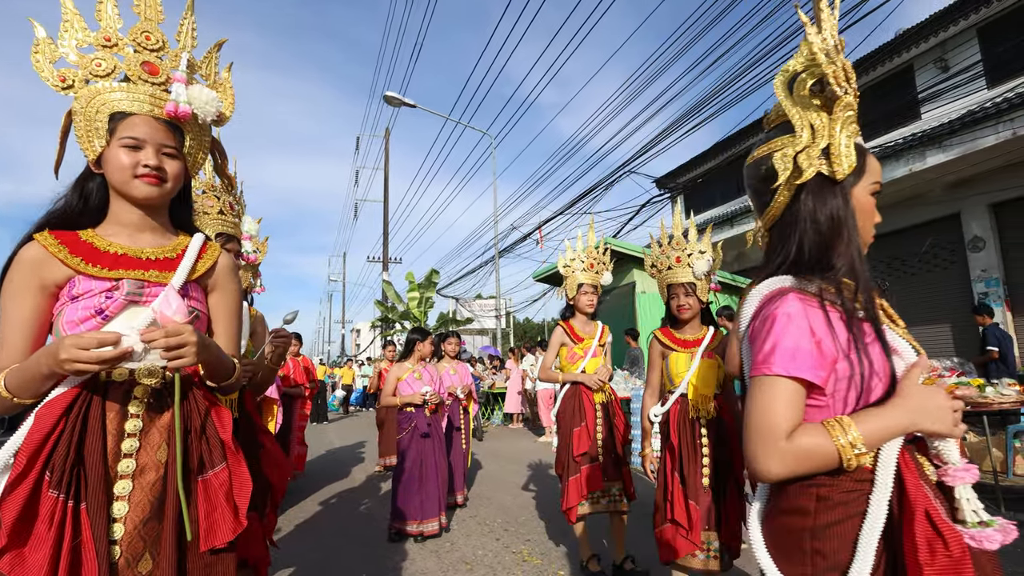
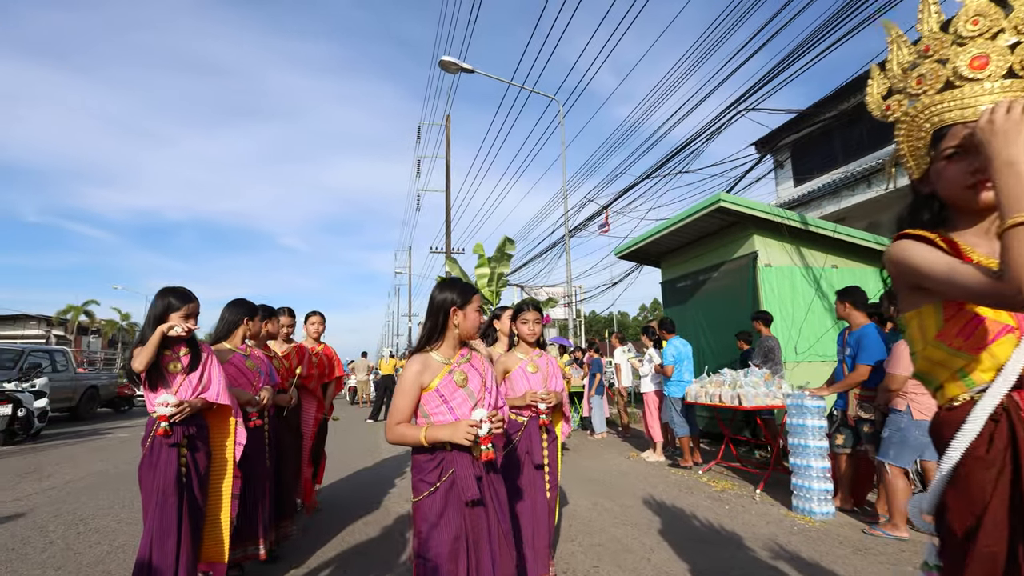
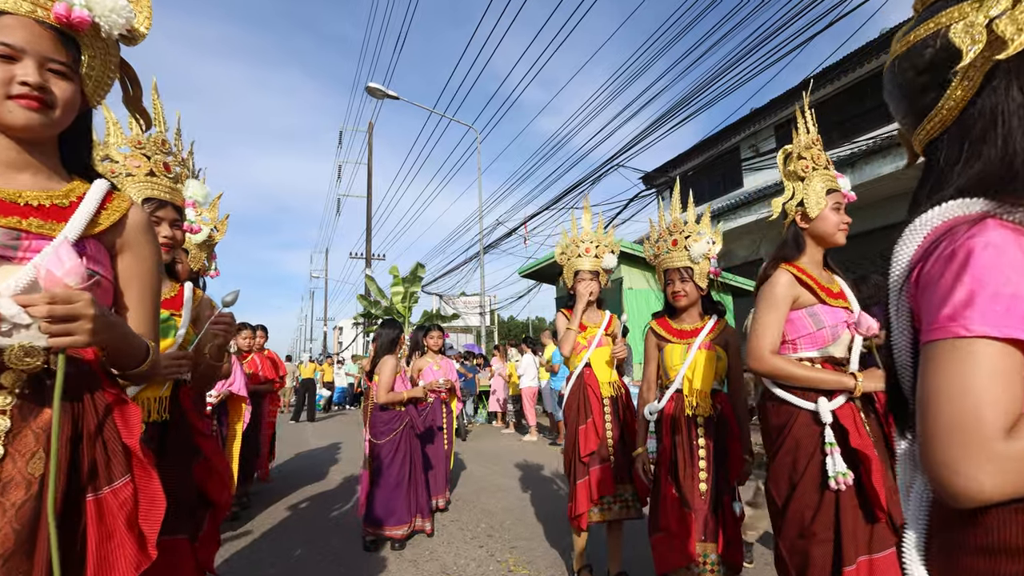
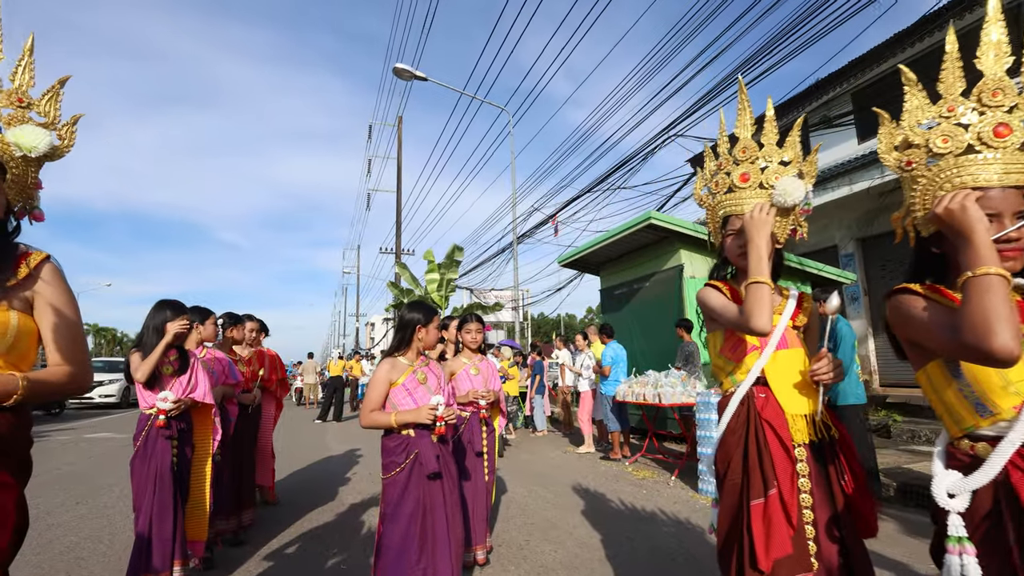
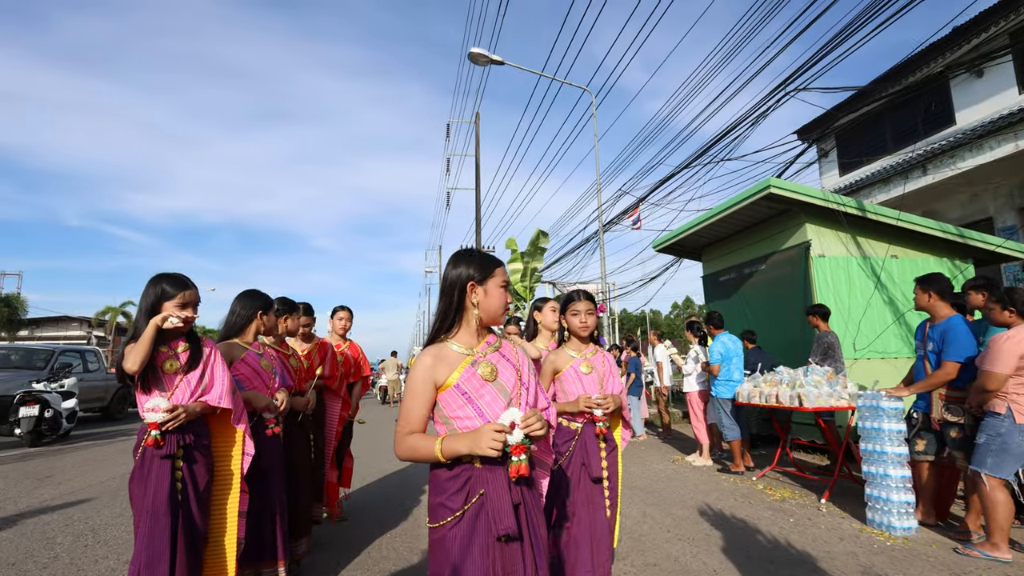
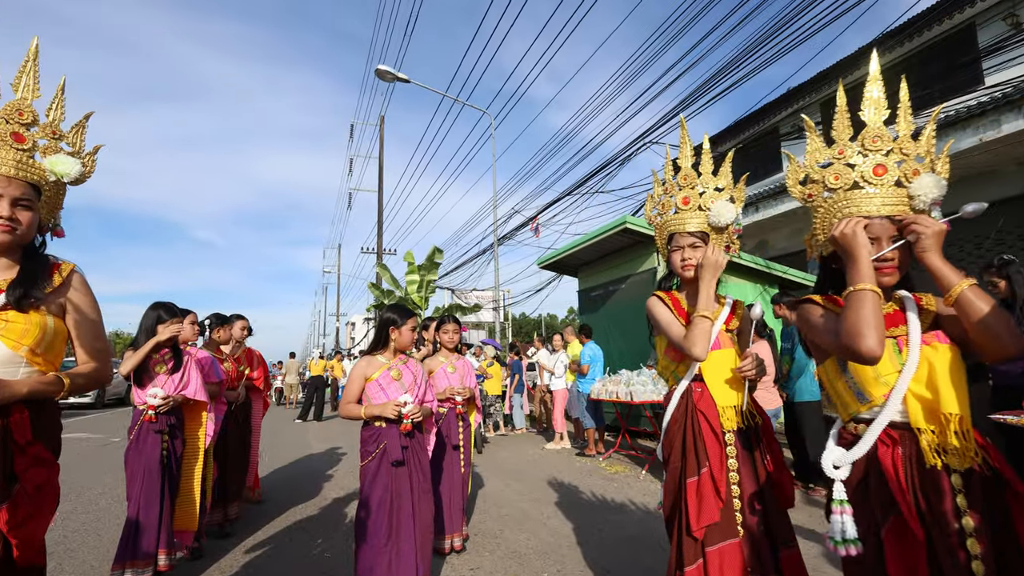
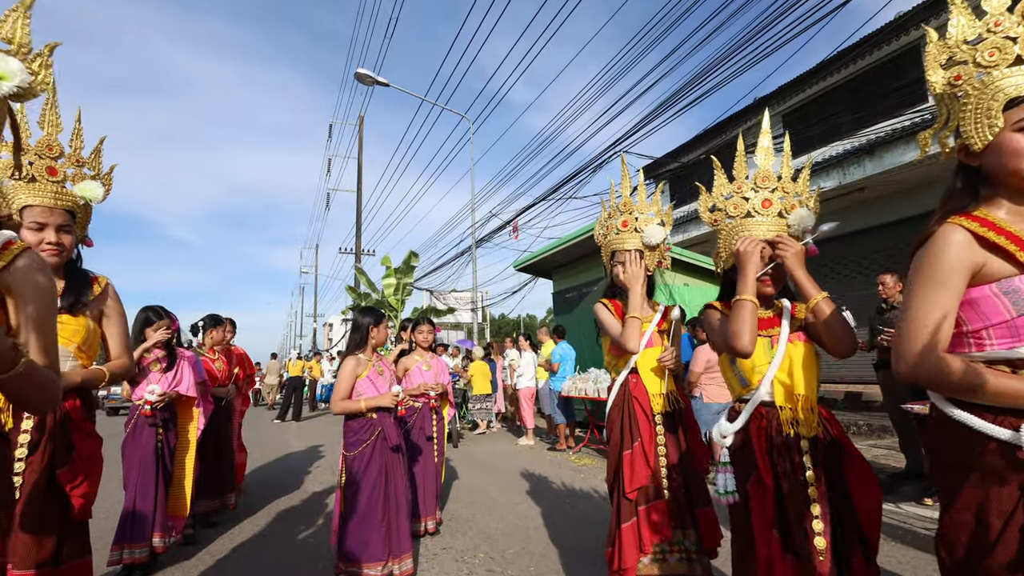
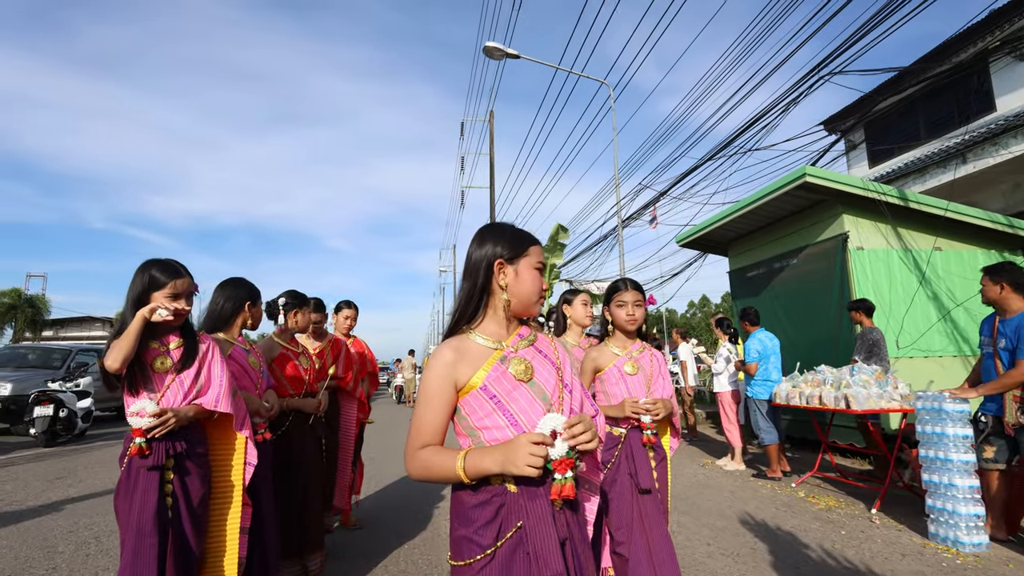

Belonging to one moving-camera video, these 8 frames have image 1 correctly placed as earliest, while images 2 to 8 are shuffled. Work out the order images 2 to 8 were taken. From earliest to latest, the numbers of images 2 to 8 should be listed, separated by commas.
3, 7, 6, 4, 2, 5, 8
